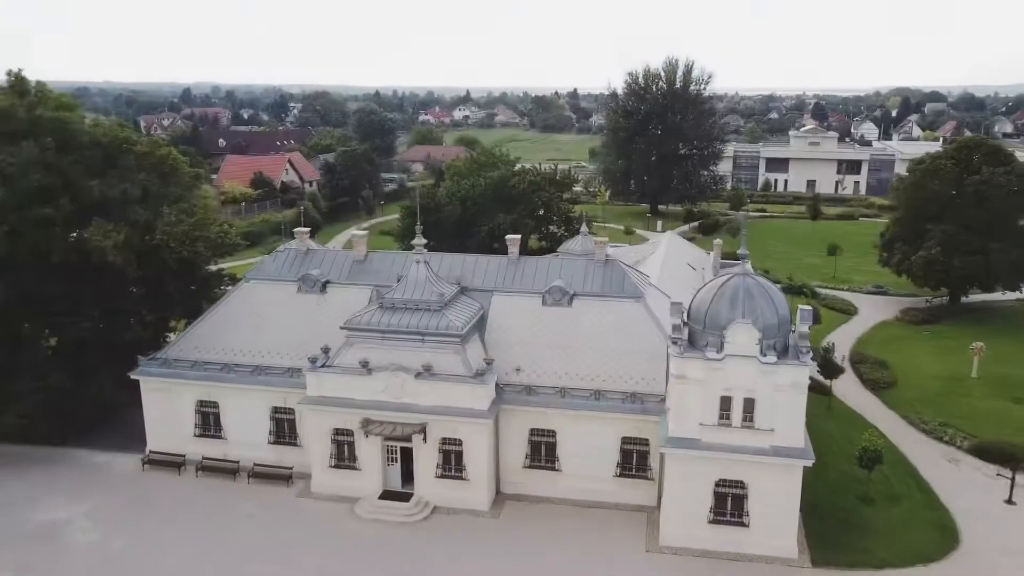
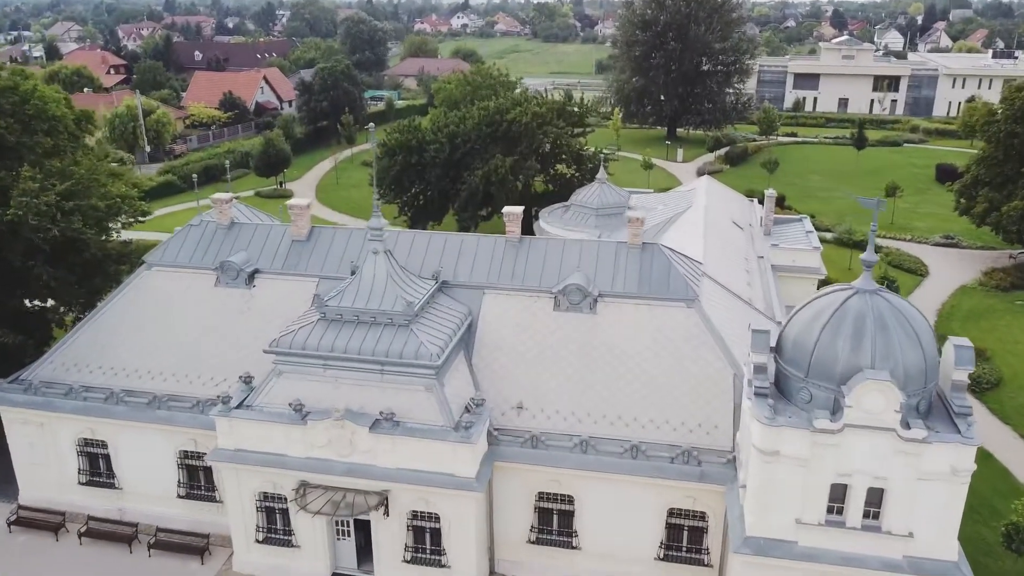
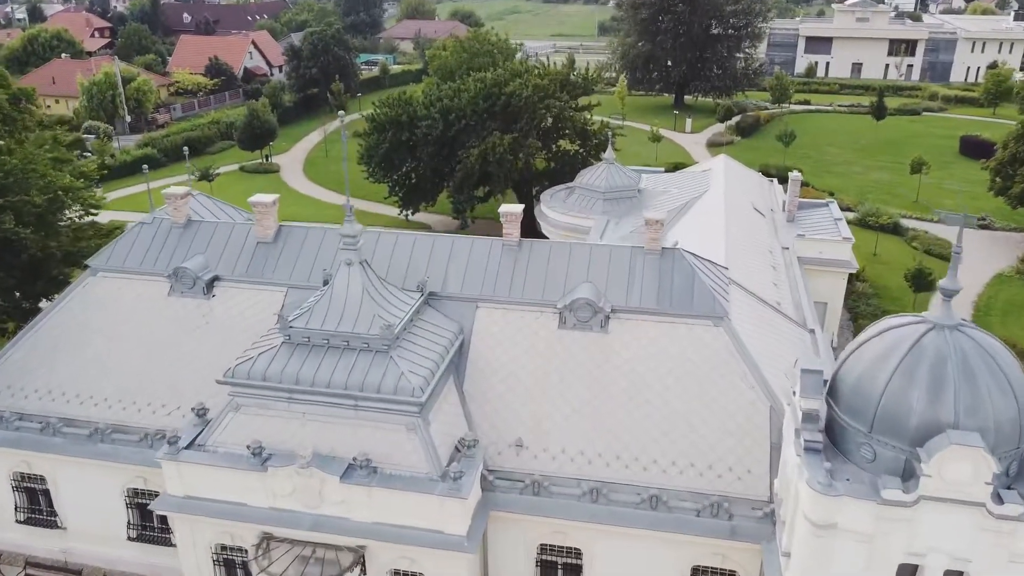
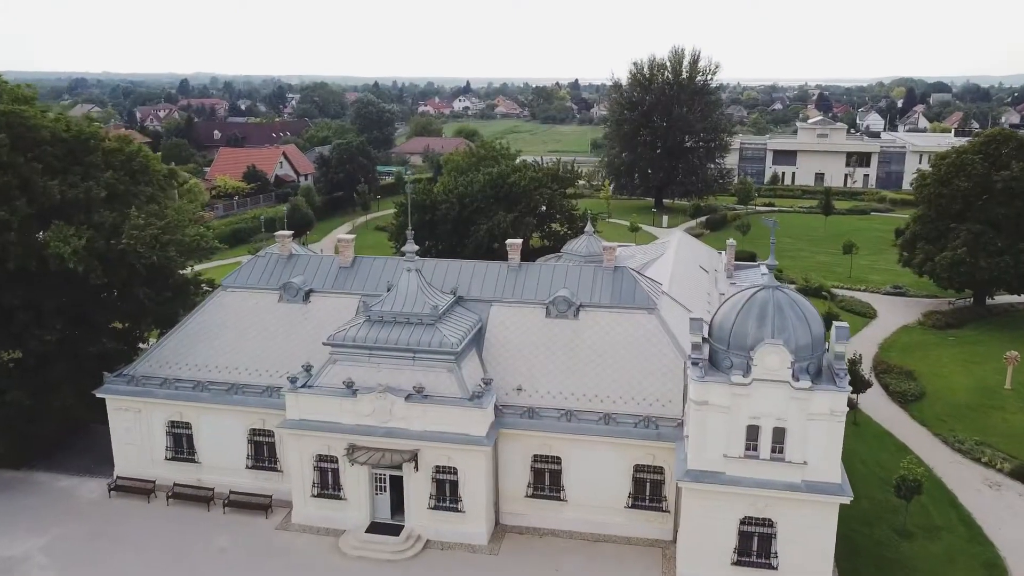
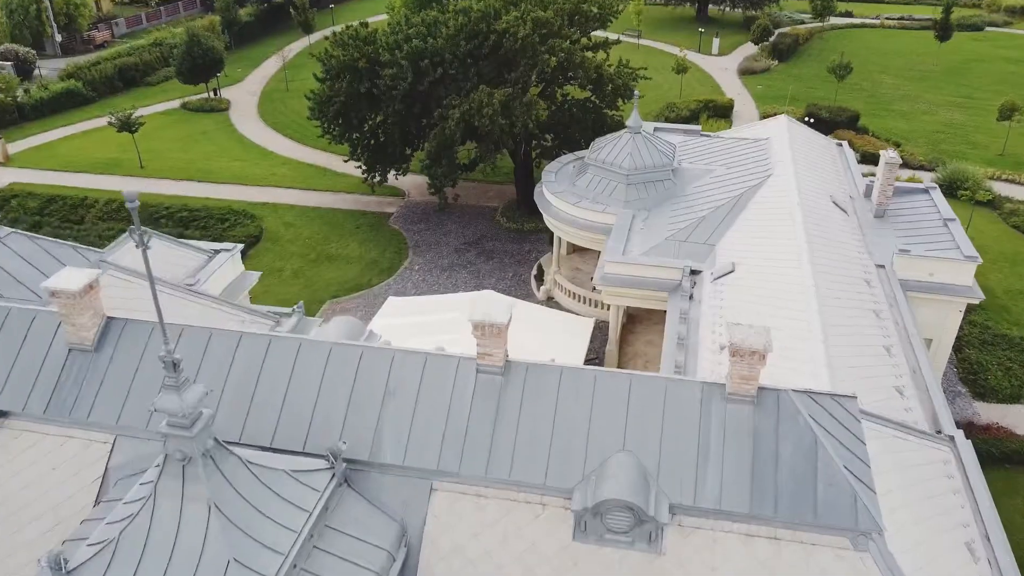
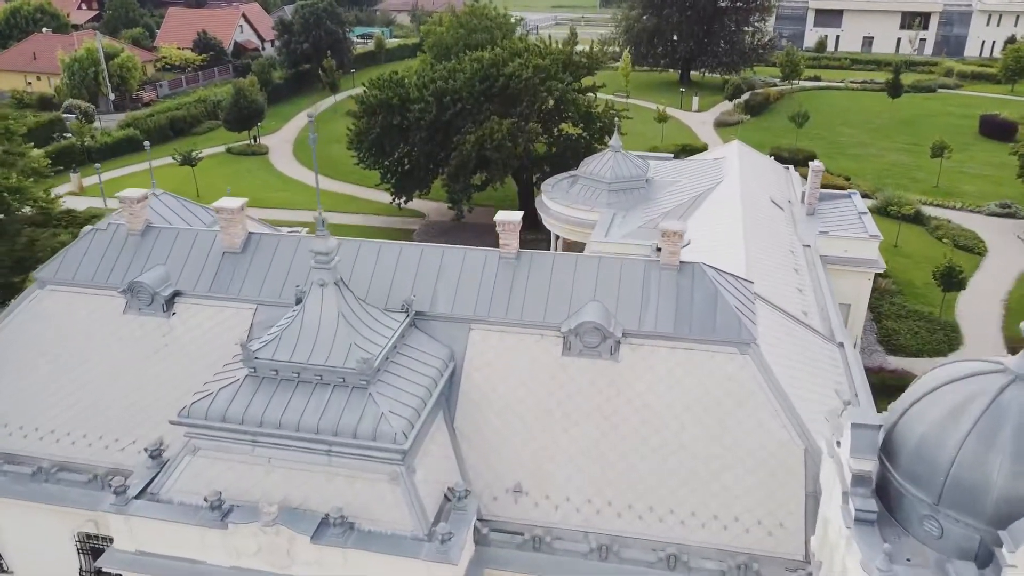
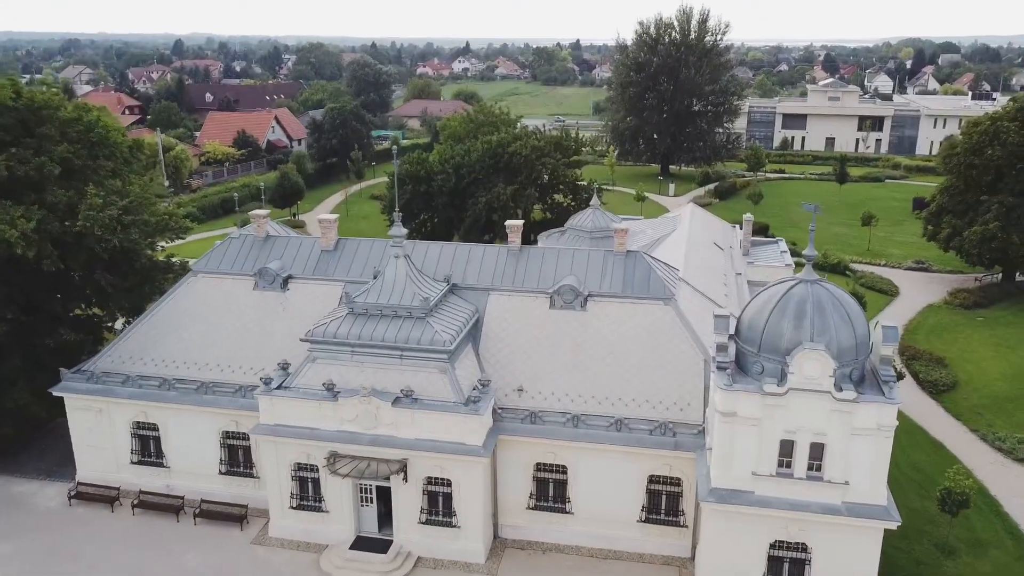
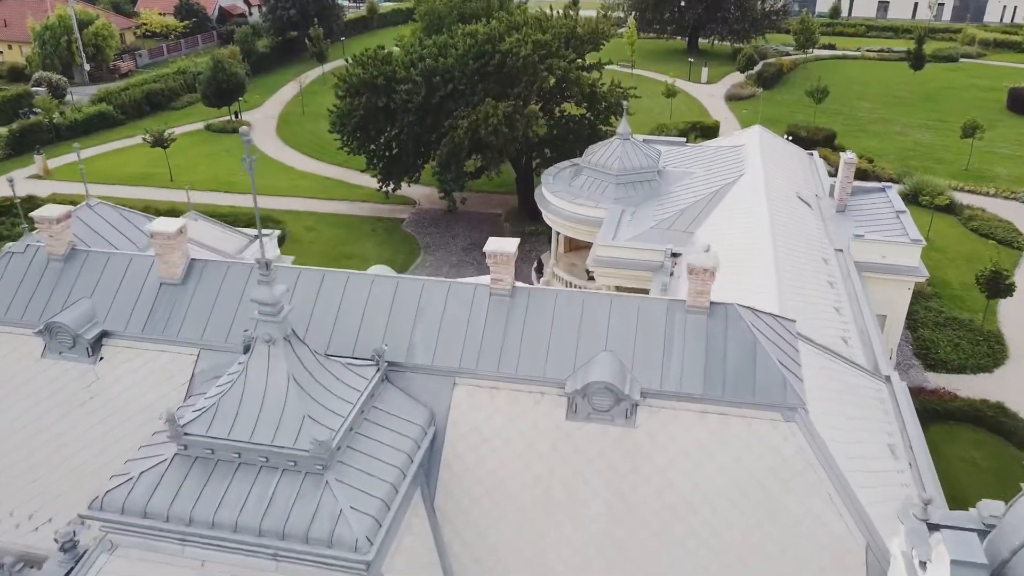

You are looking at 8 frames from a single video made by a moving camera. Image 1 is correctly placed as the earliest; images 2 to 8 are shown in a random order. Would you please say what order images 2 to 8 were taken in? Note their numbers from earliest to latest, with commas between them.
4, 7, 2, 3, 6, 8, 5
